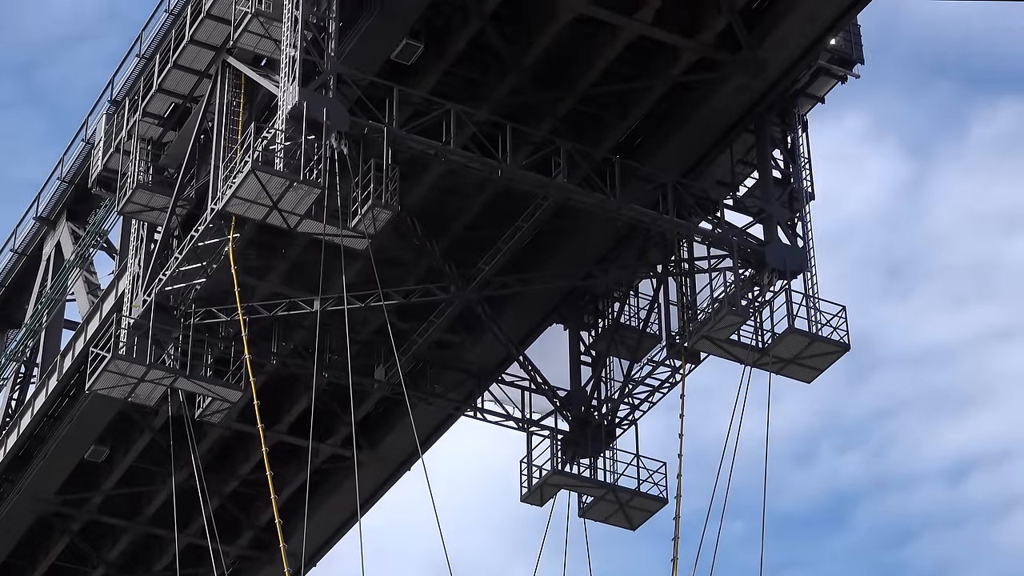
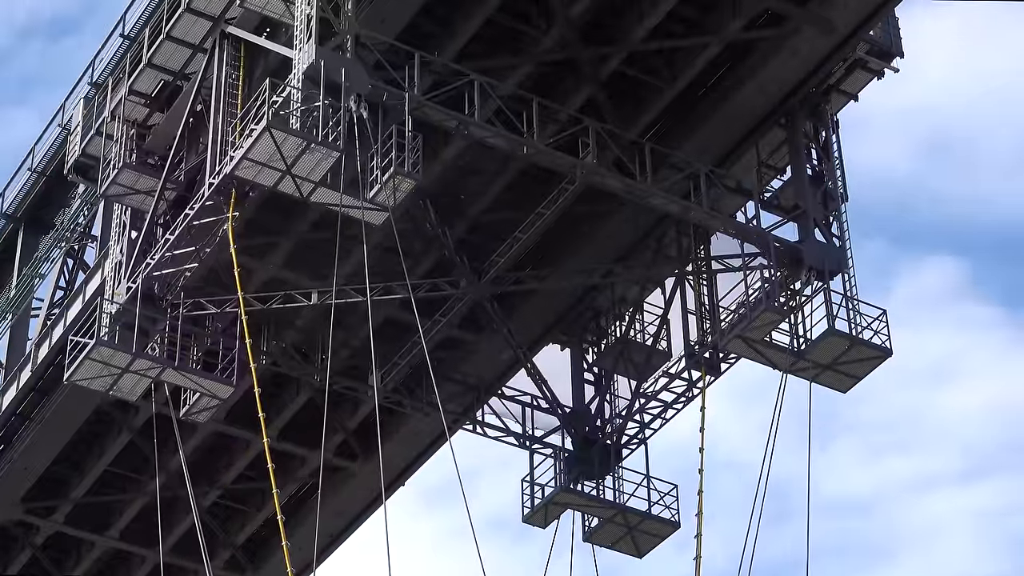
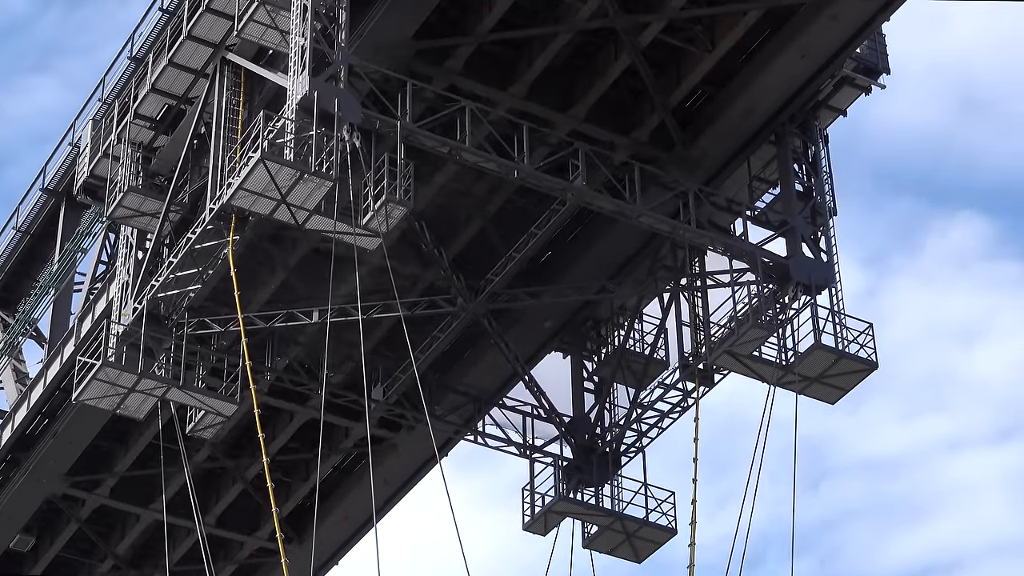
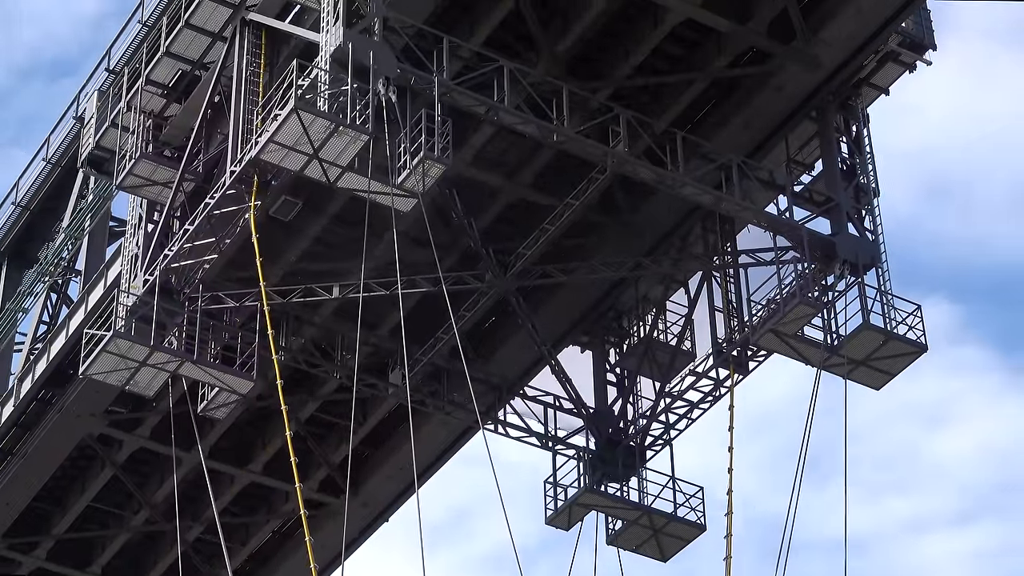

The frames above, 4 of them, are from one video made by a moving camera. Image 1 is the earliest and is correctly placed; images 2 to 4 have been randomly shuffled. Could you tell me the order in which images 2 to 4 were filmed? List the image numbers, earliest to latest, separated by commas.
3, 2, 4
